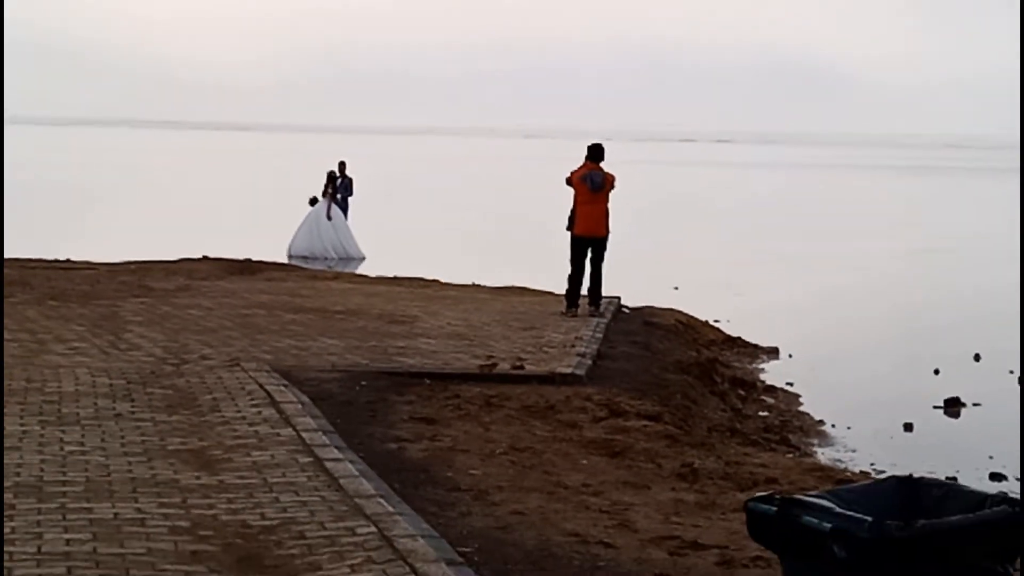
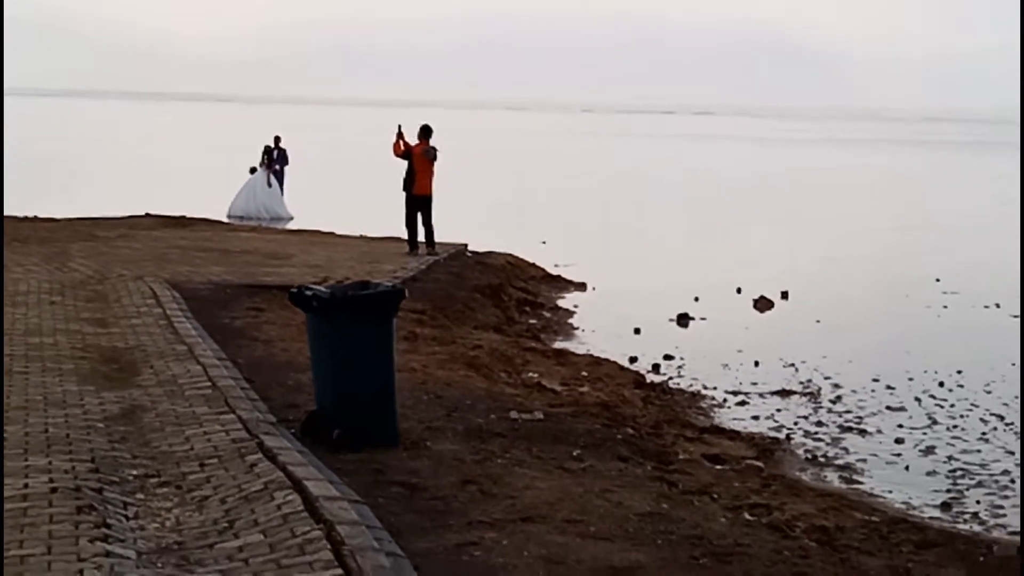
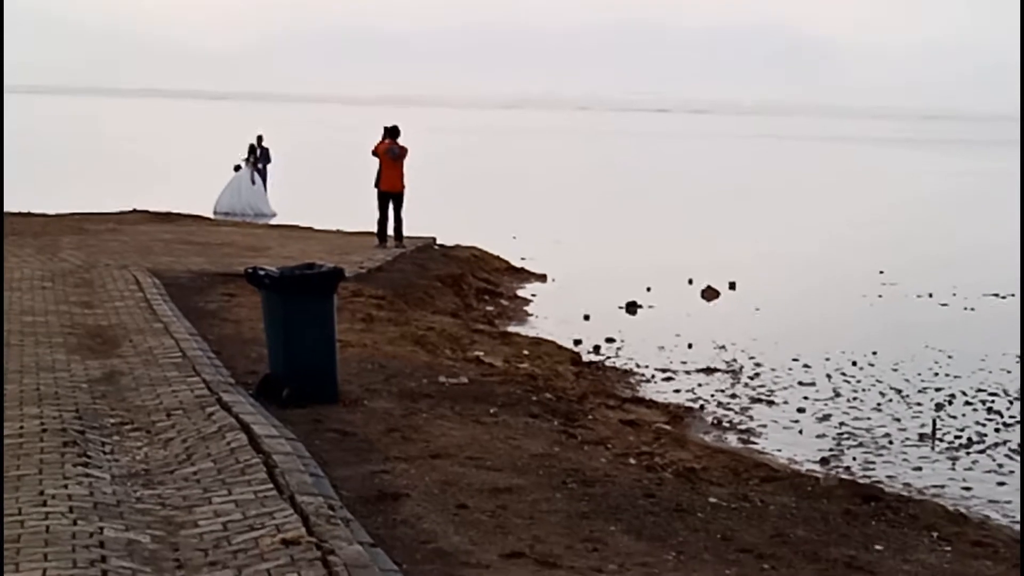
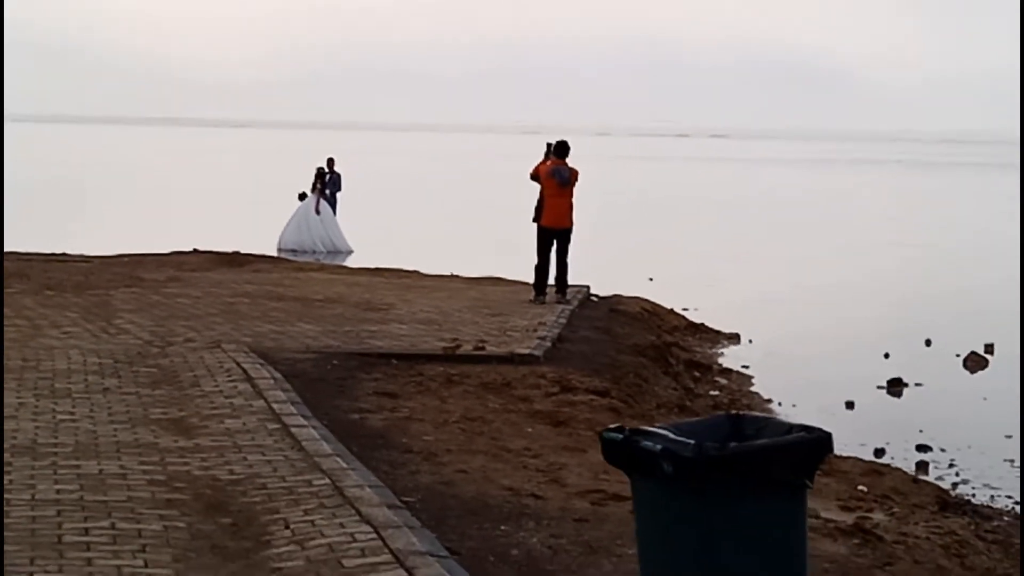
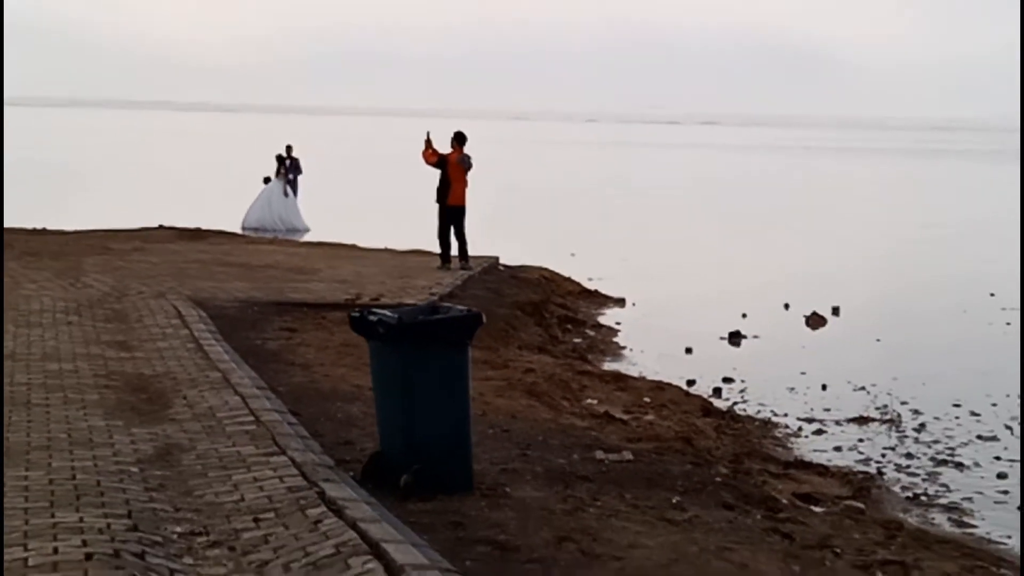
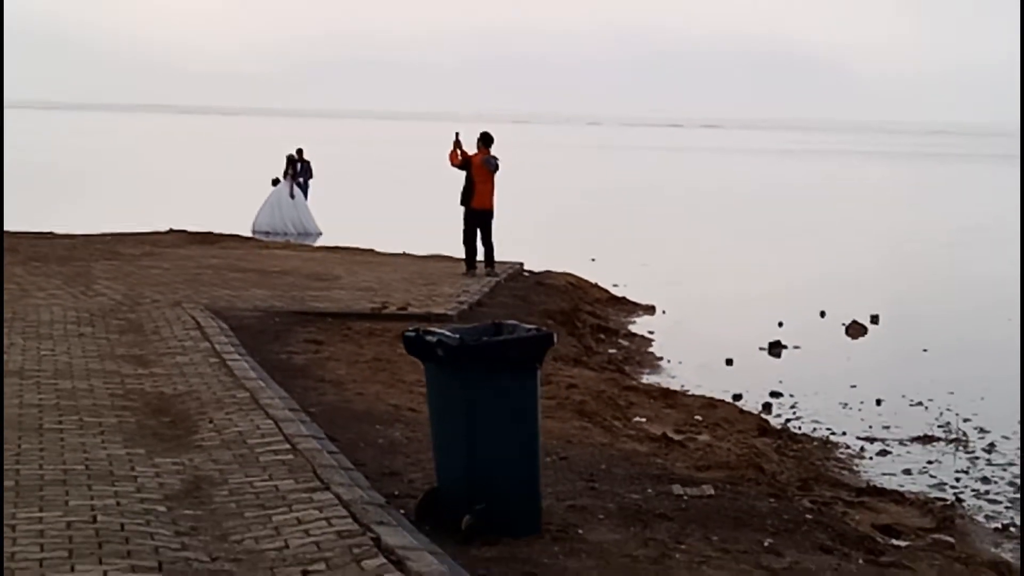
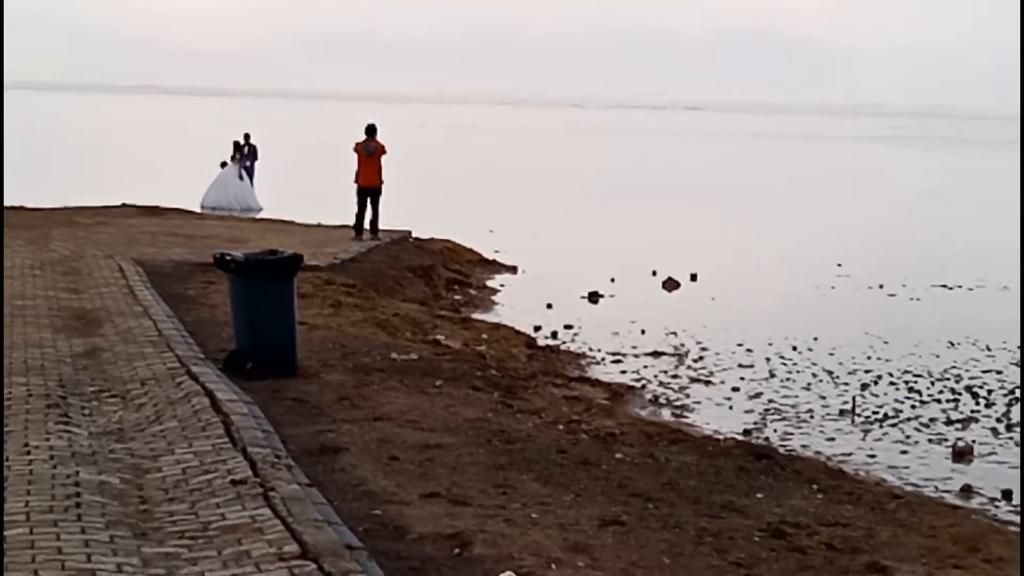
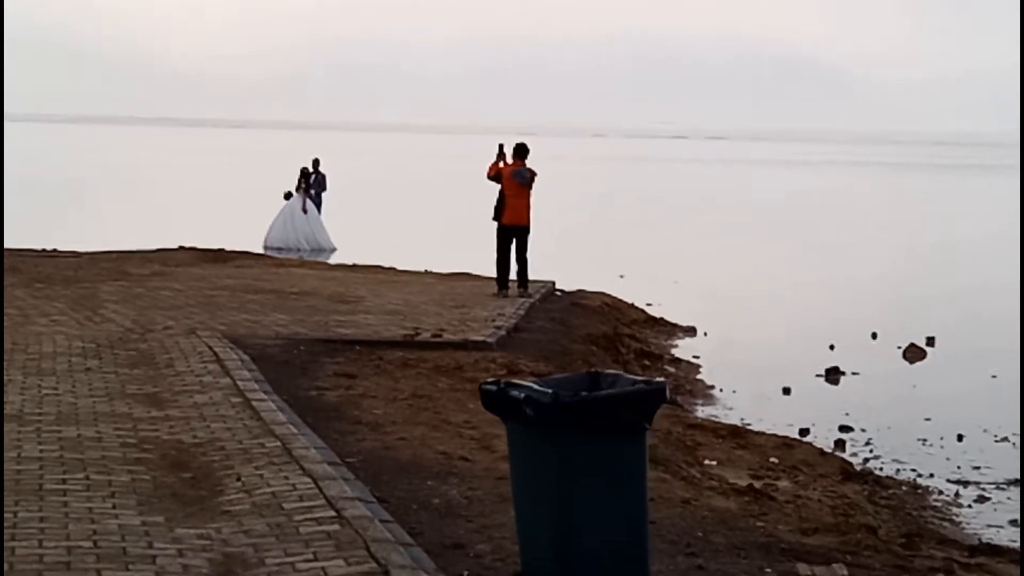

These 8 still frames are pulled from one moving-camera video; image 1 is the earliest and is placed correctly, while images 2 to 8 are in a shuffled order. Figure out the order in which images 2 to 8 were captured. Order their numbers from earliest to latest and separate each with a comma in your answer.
4, 8, 6, 5, 2, 3, 7
